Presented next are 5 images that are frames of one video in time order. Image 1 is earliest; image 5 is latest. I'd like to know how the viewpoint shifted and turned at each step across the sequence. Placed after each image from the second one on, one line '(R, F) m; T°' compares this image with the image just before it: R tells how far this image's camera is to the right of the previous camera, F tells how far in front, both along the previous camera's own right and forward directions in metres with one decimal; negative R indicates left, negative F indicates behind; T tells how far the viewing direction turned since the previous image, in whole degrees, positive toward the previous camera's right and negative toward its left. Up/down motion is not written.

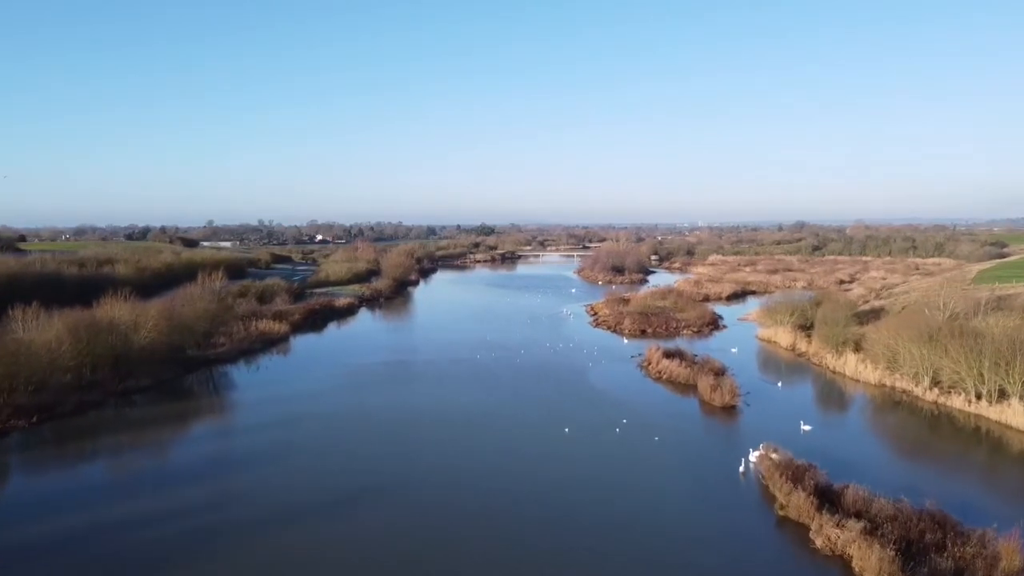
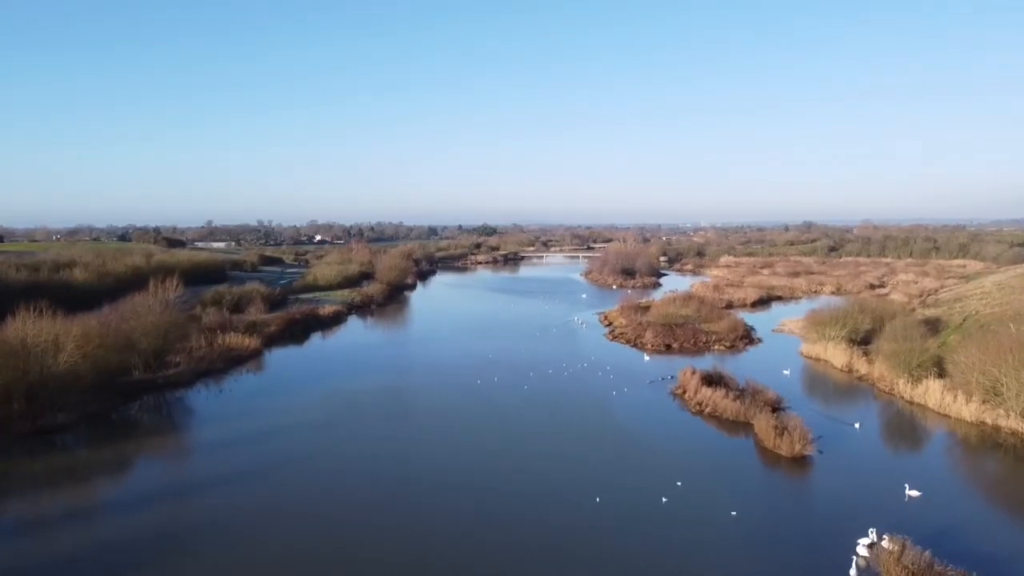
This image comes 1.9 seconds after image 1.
(-0.1, +3.0) m; 0°
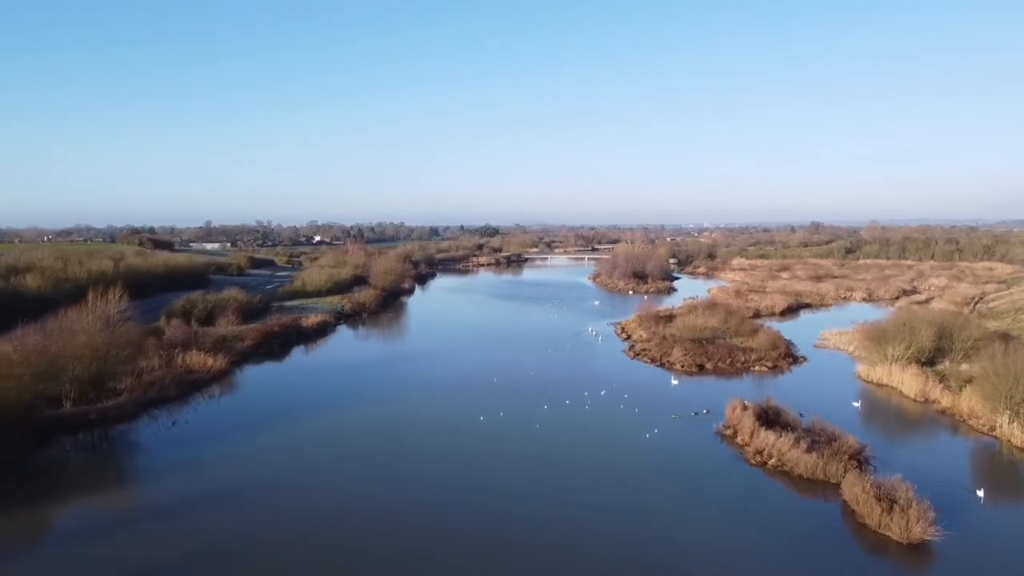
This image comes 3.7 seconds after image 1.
(-0.2, +2.8) m; 0°
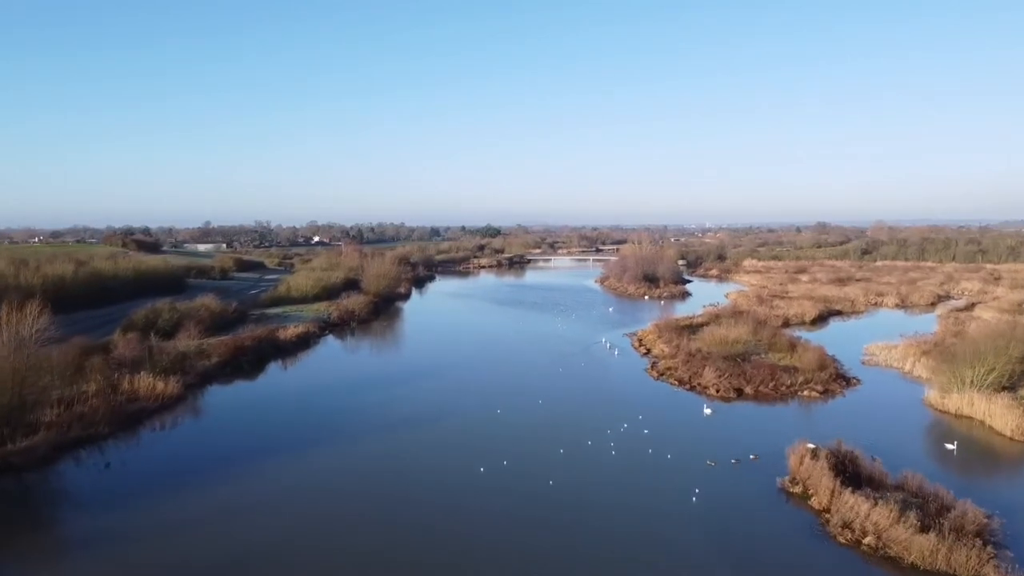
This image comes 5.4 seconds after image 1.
(-0.1, +2.6) m; 0°
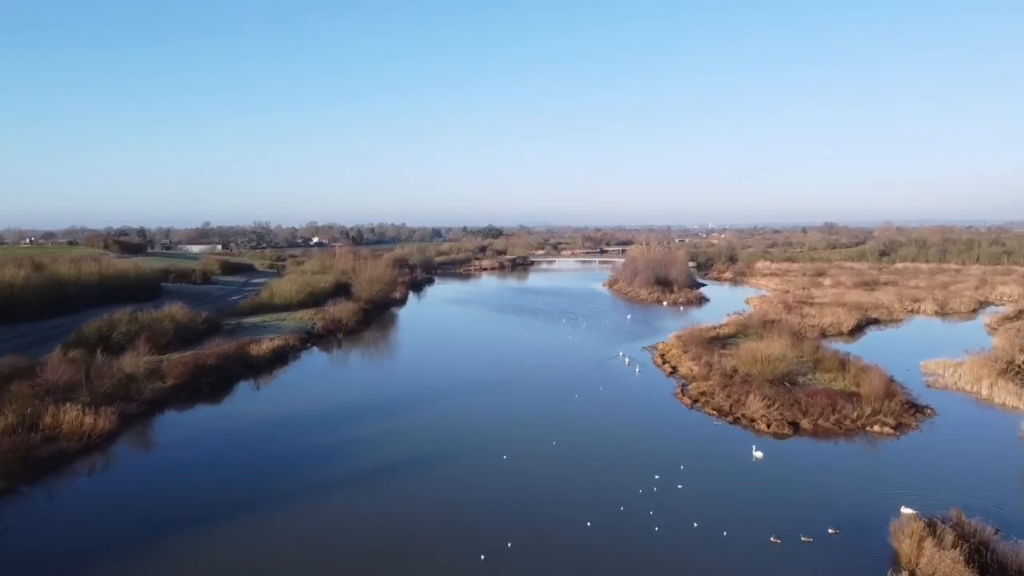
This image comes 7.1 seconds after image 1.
(-0.1, +2.6) m; 0°
